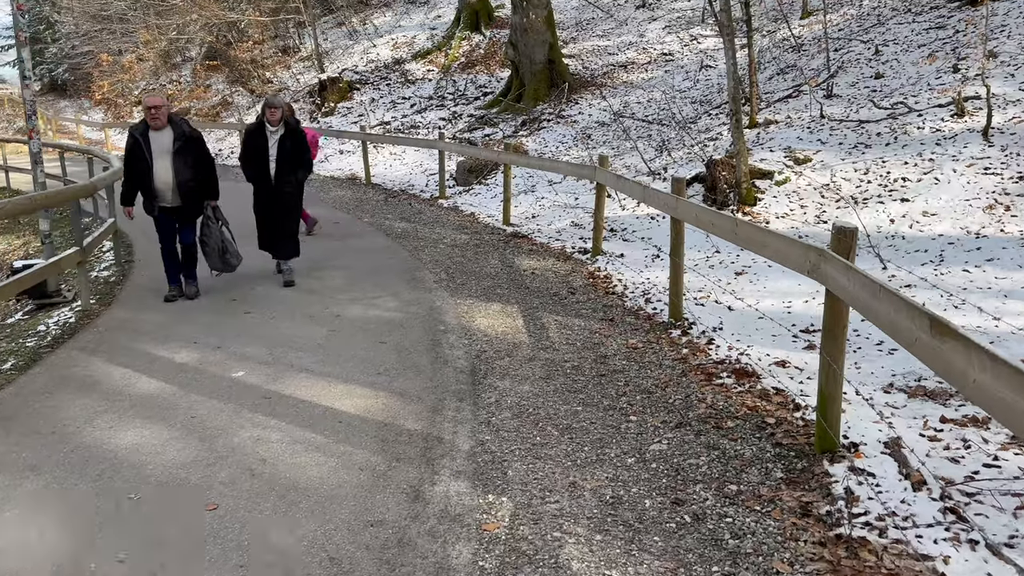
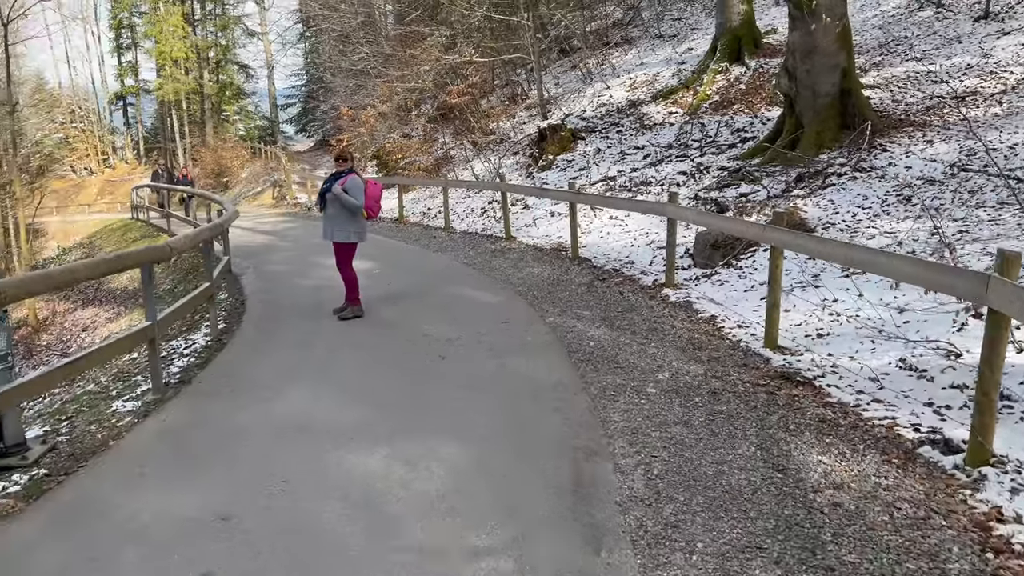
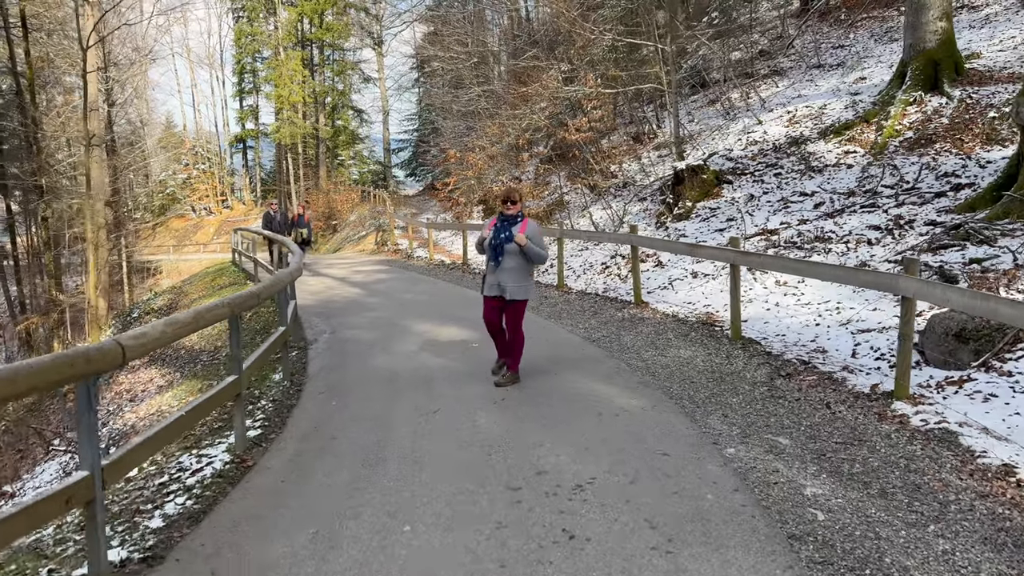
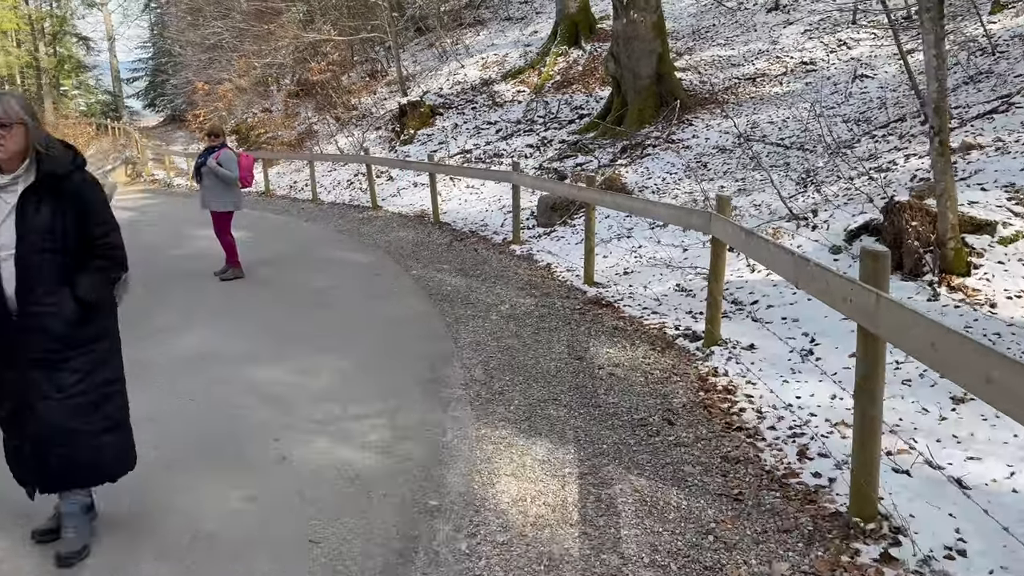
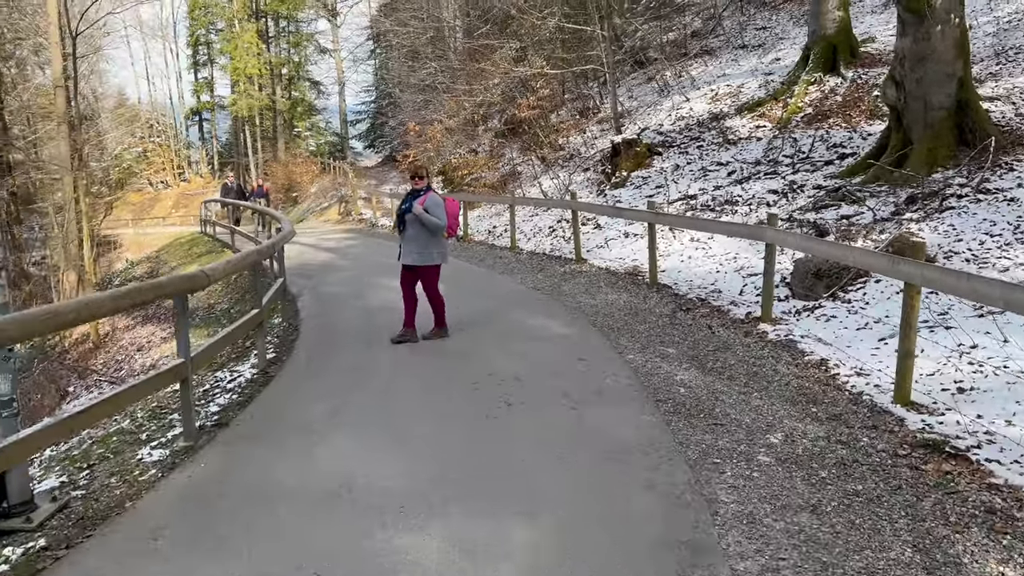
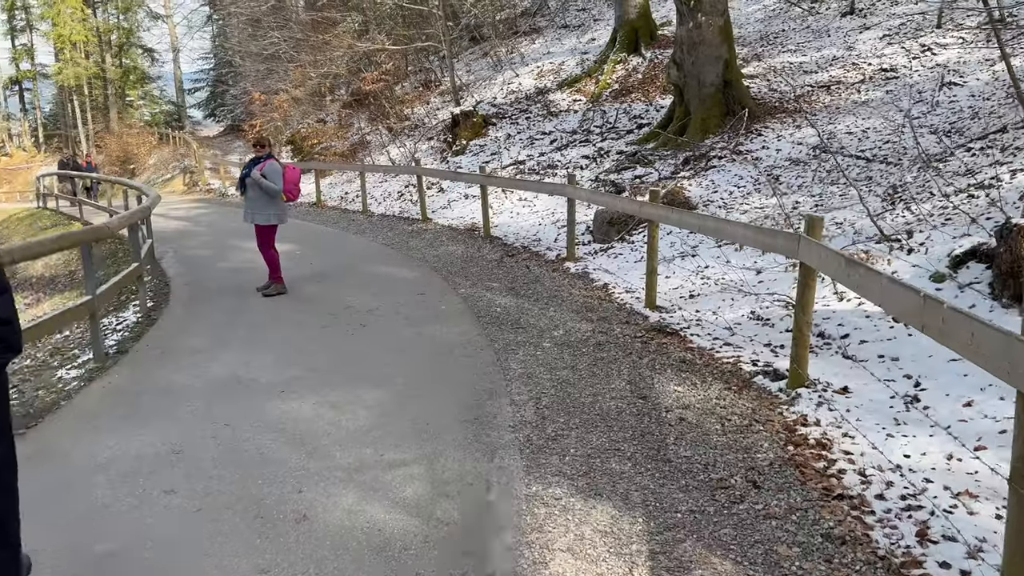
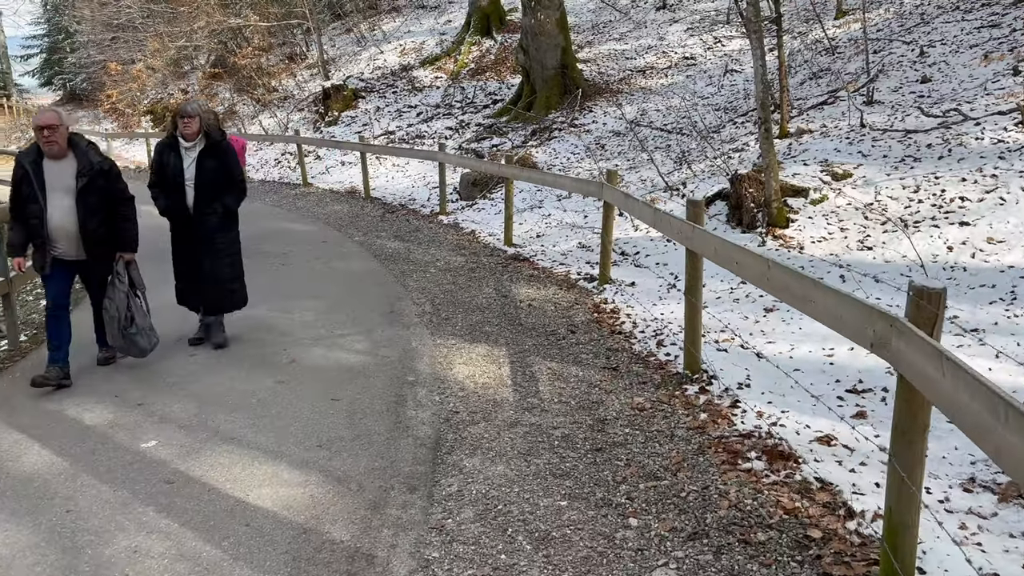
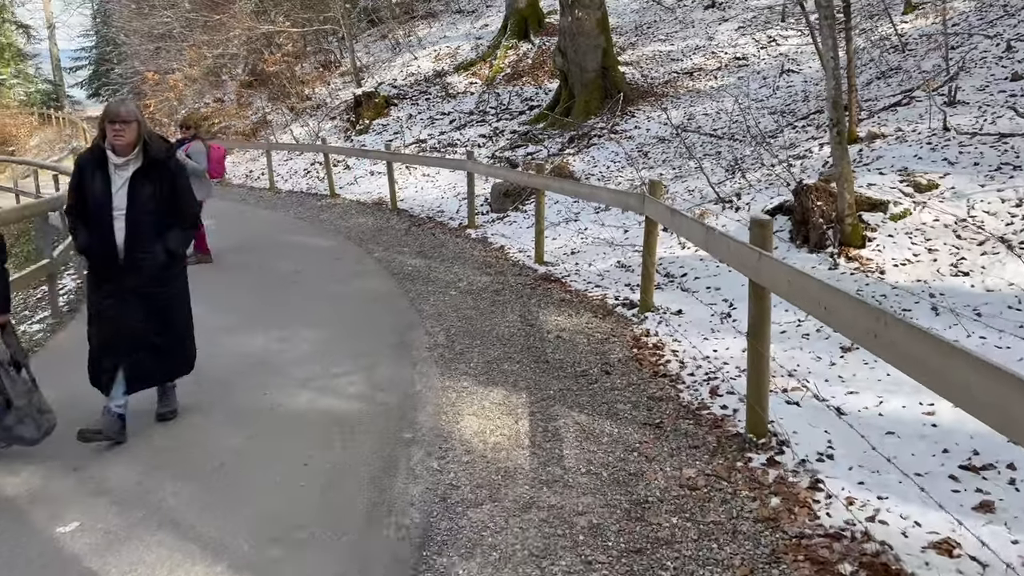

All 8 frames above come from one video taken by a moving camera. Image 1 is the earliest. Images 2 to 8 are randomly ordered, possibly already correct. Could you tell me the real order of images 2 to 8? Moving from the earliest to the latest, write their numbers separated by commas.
7, 8, 4, 6, 2, 5, 3
